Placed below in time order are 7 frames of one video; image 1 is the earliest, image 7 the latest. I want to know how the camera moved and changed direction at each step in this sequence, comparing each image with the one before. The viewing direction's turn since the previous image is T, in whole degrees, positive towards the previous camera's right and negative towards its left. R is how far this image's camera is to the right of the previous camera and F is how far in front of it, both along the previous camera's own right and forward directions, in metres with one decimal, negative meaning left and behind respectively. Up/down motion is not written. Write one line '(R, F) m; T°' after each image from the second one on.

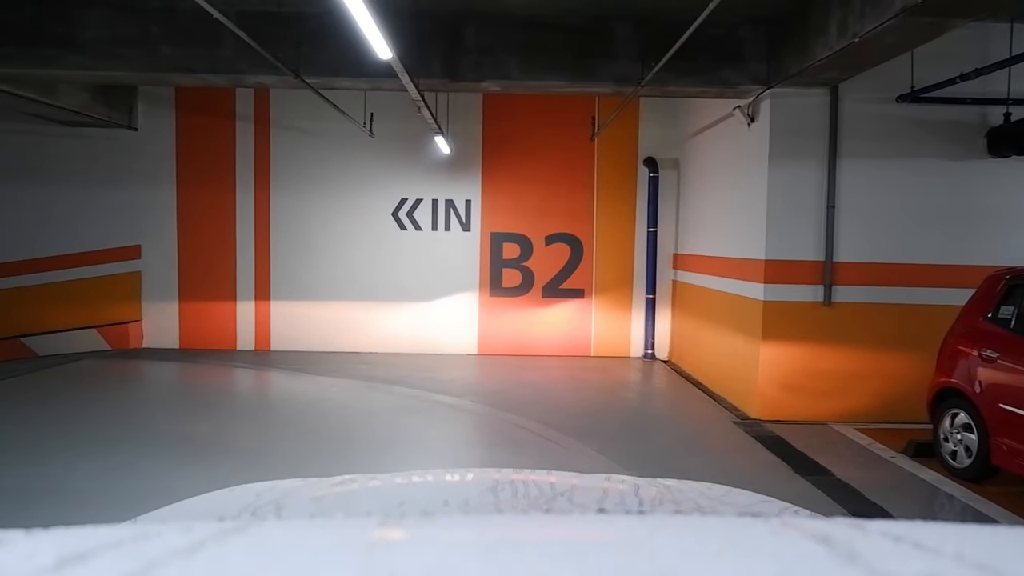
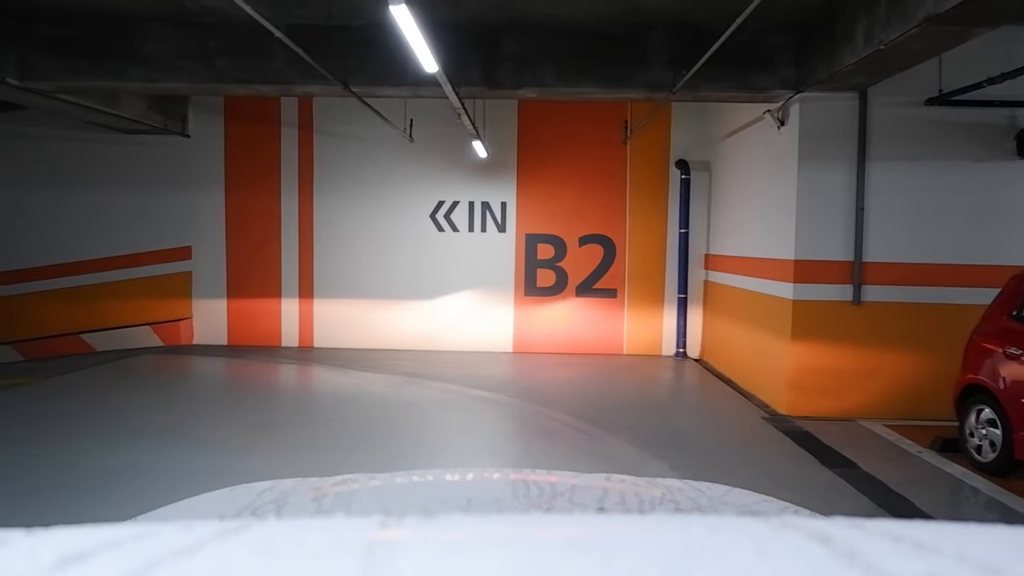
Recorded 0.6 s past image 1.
(0.0, -0.2) m; -3°
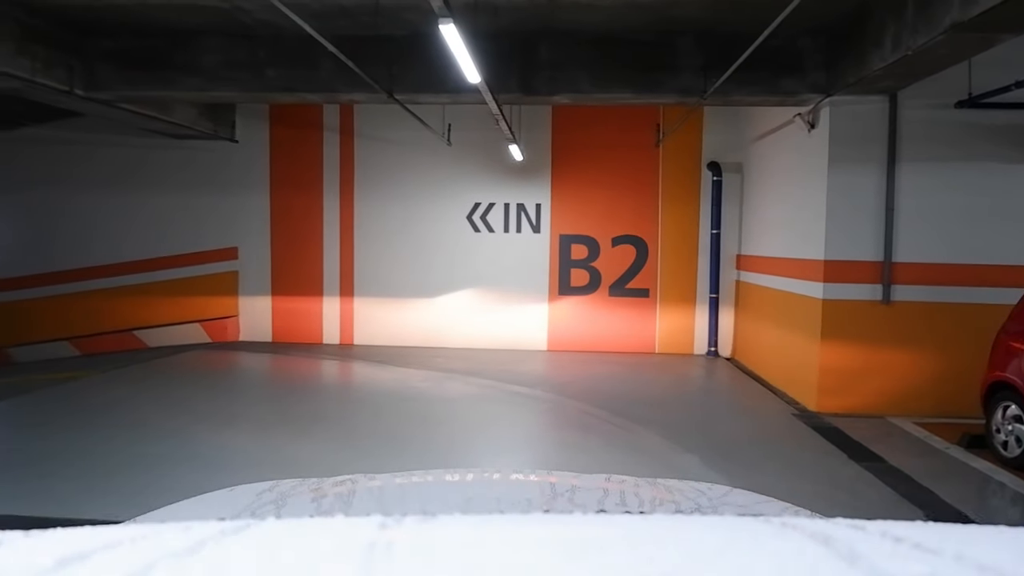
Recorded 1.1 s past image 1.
(0.0, -0.2) m; -3°
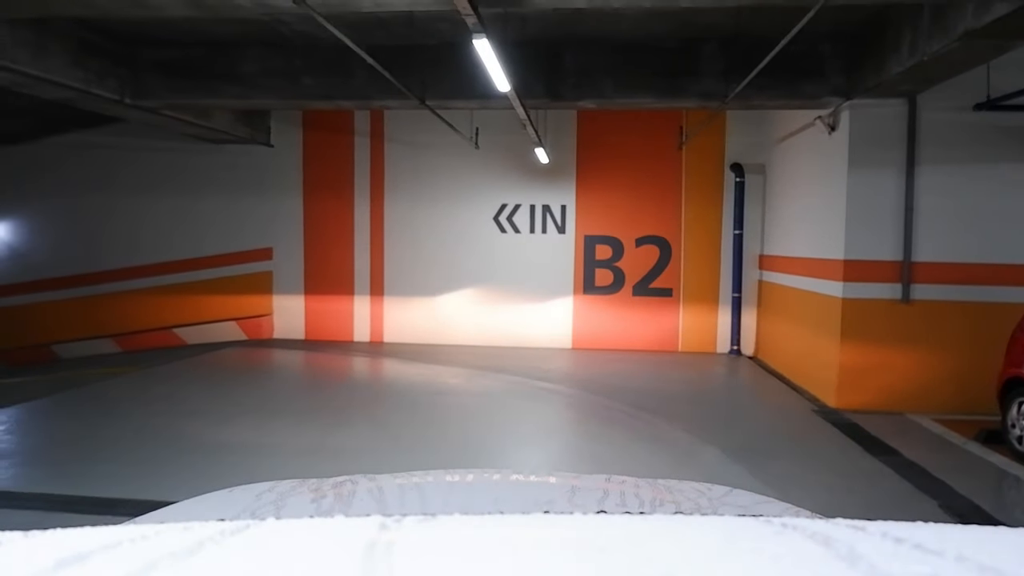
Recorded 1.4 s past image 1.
(0.0, -0.2) m; -2°
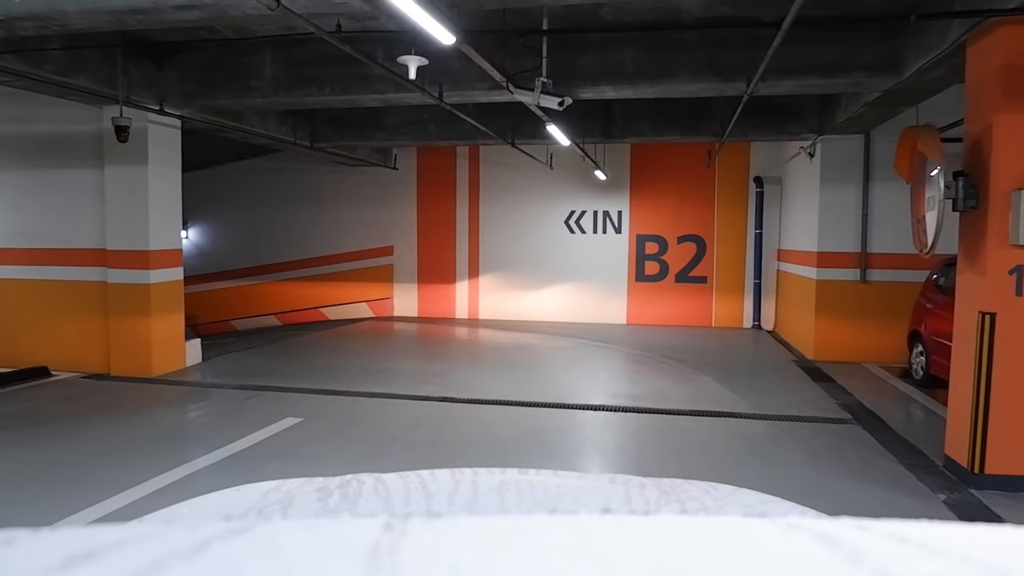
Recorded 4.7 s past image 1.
(+0.2, -2.1) m; -7°
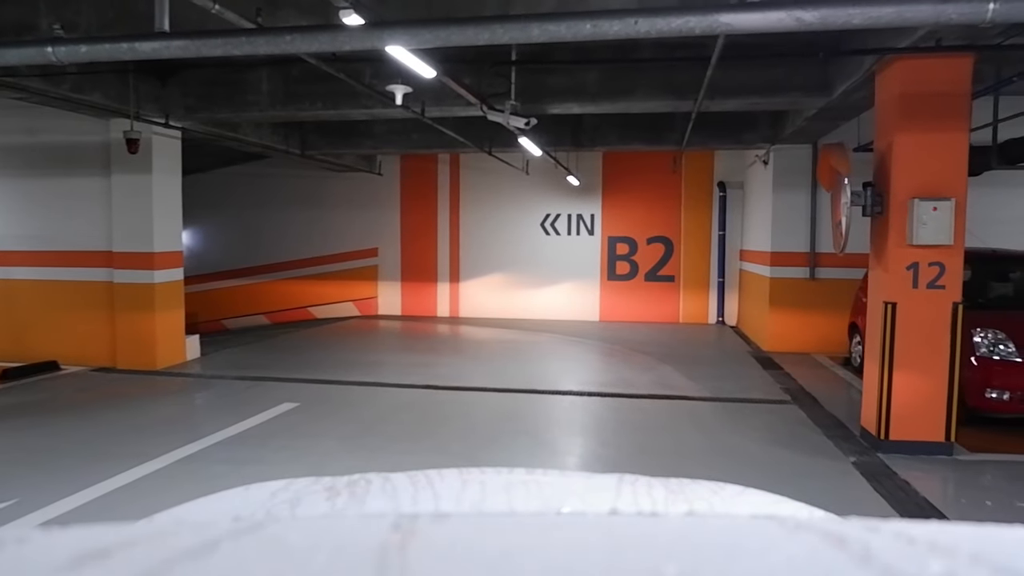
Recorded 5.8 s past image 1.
(+0.1, -0.5) m; +1°
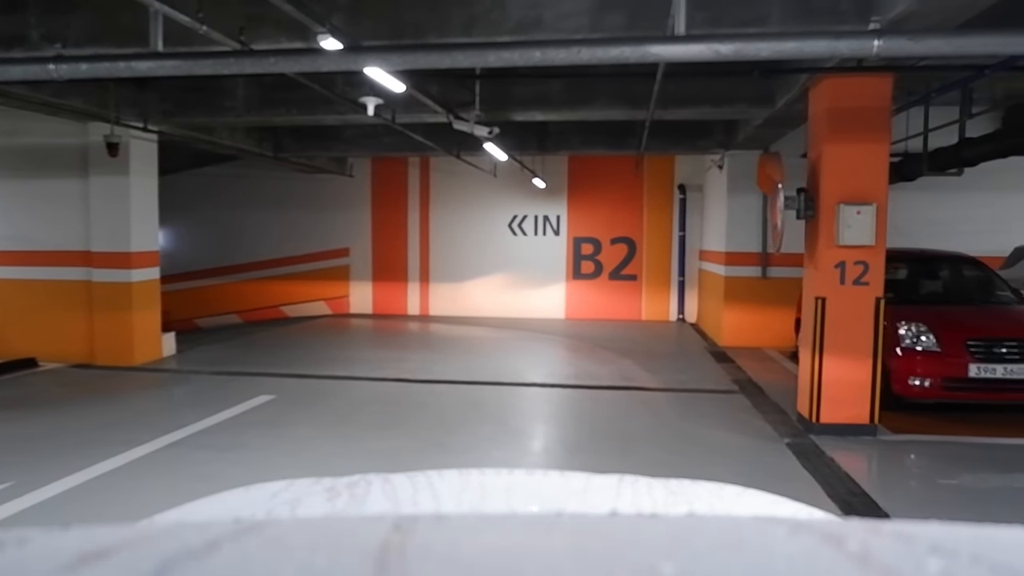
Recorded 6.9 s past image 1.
(+0.1, -0.3) m; +2°
